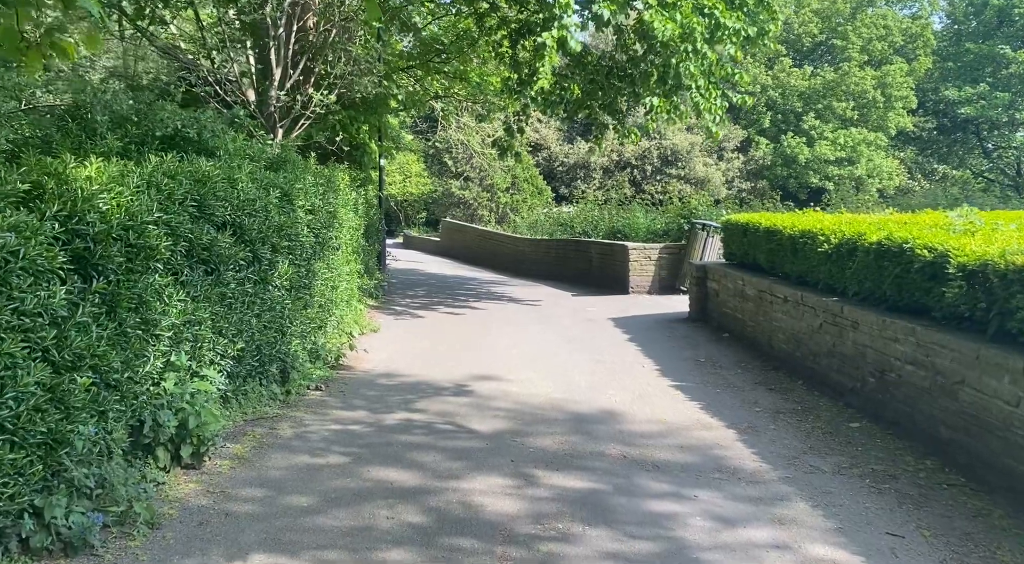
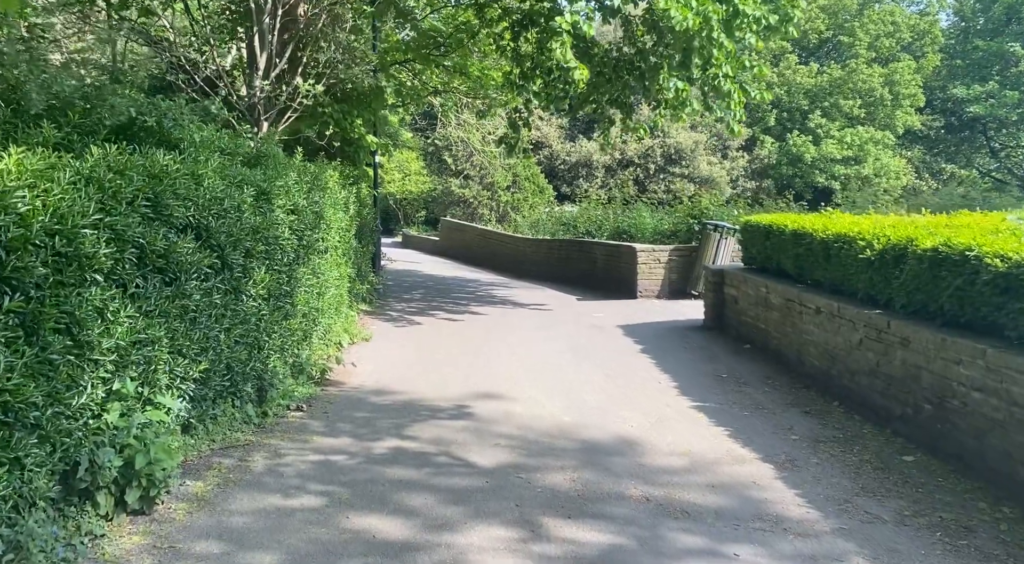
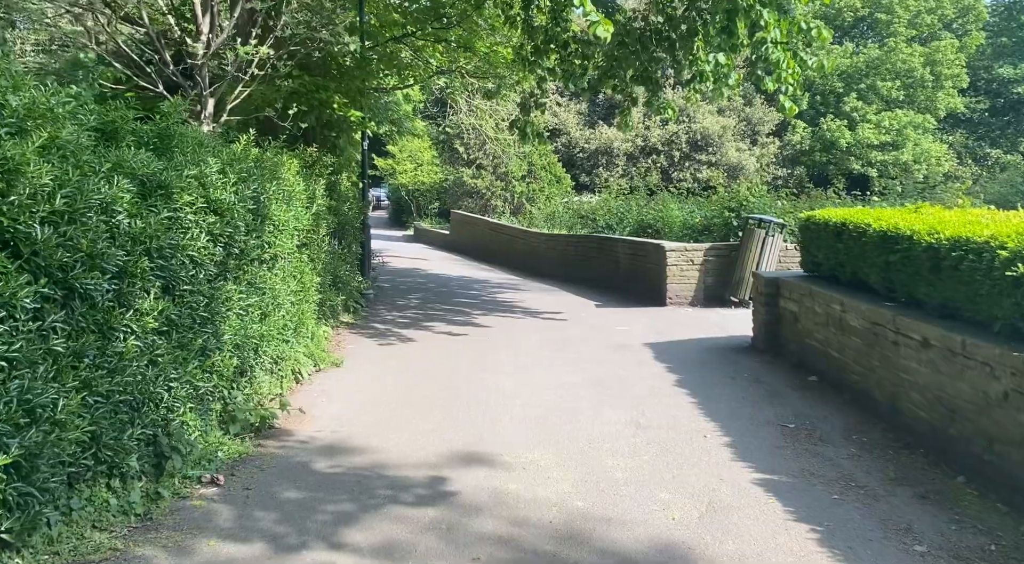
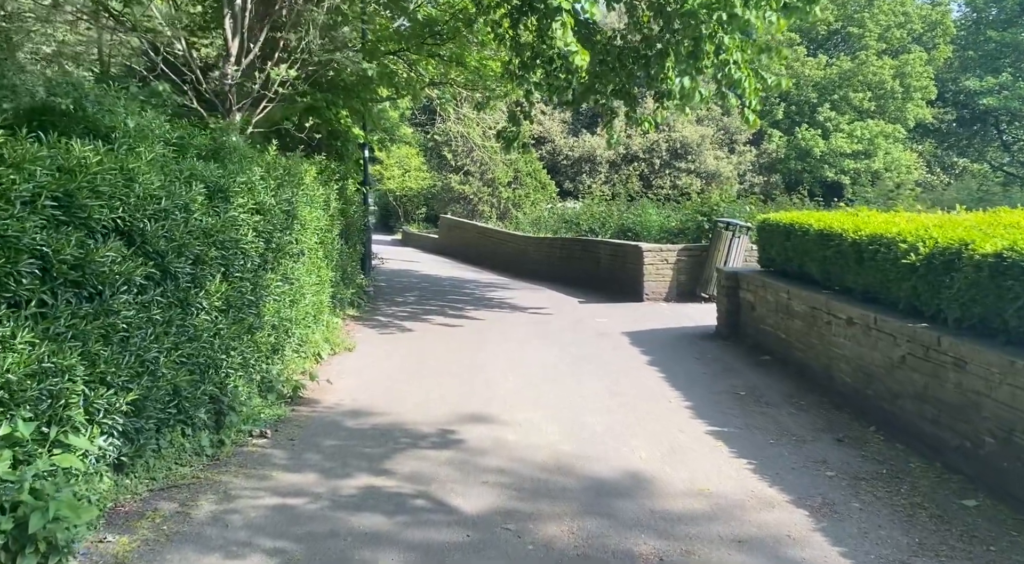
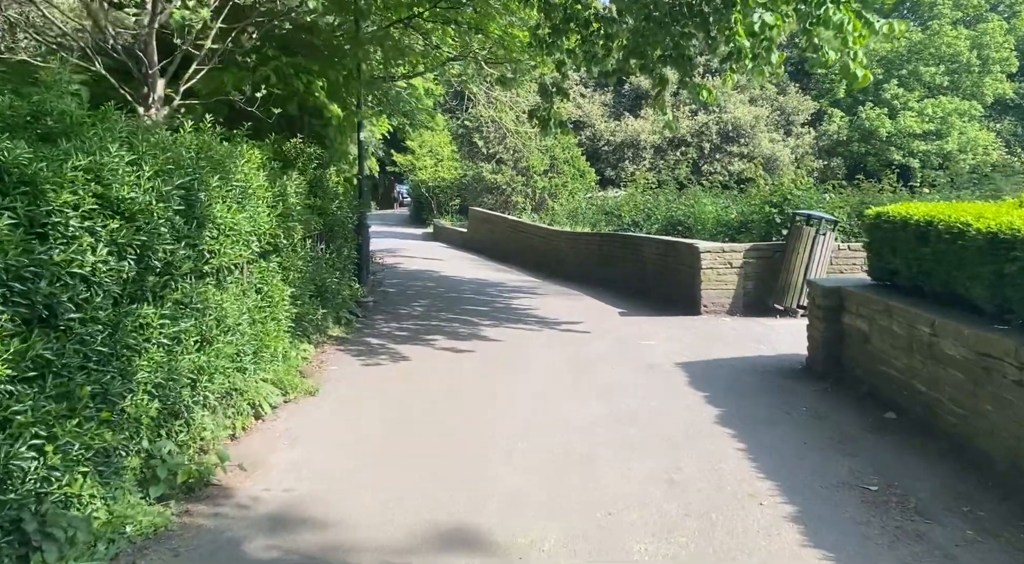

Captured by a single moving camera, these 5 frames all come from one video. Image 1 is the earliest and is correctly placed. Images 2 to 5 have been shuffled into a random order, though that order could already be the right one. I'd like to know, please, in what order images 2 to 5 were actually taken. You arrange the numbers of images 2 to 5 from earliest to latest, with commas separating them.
2, 4, 3, 5
